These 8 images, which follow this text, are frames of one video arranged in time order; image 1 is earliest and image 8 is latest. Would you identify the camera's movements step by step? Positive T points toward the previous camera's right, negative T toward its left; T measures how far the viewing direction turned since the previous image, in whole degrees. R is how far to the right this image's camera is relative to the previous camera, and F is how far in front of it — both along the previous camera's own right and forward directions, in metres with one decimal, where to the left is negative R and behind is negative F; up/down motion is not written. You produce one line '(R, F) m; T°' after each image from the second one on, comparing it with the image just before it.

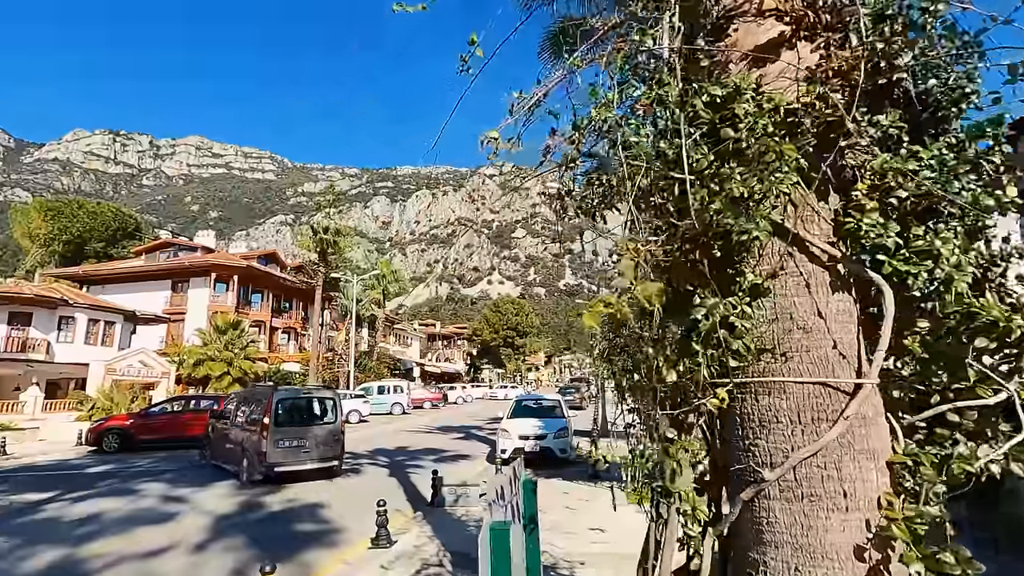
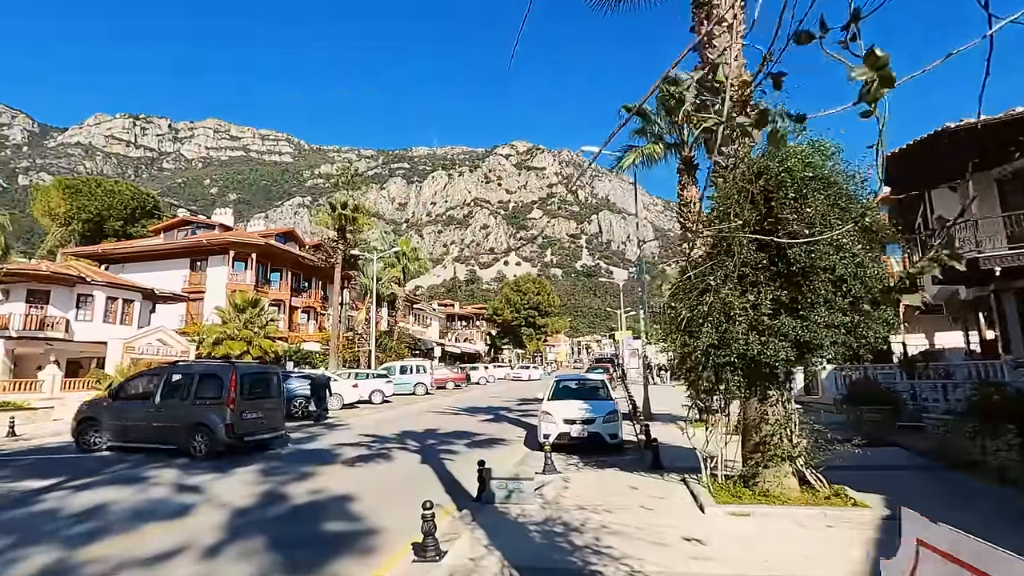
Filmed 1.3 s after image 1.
(-0.5, +1.1) m; -2°
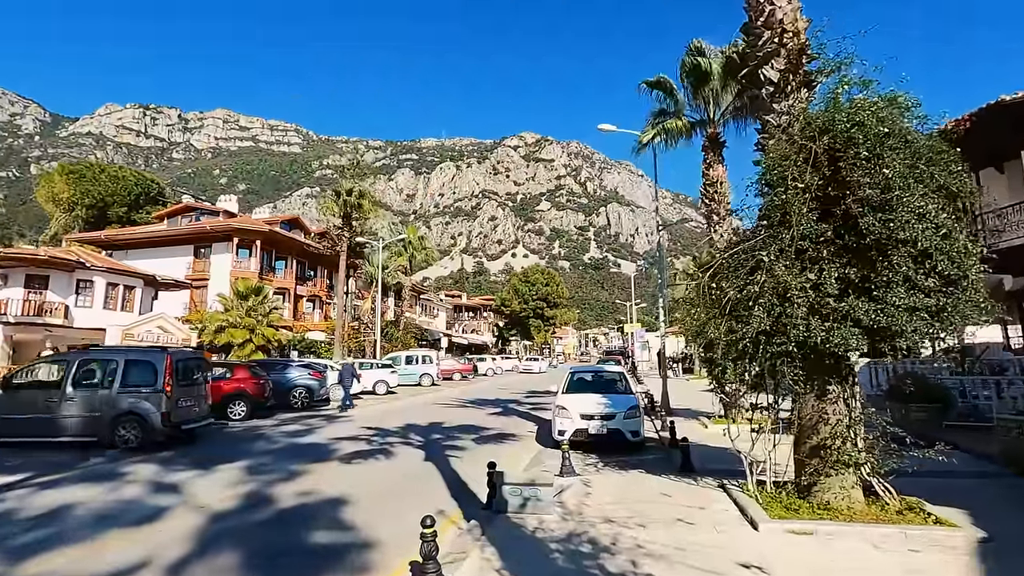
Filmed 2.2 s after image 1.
(-0.1, +0.9) m; -1°
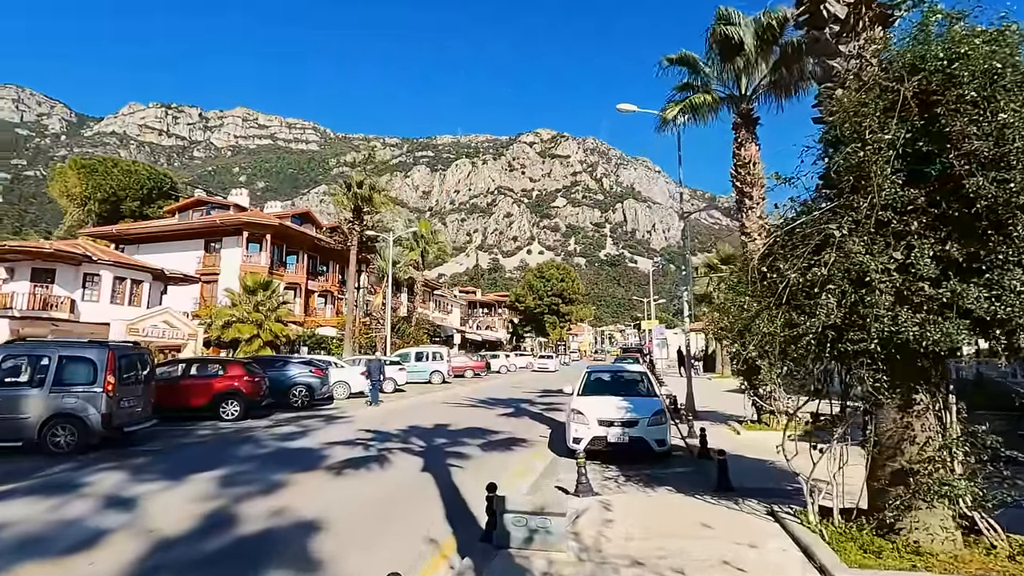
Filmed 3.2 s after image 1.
(+0.1, +1.0) m; -2°
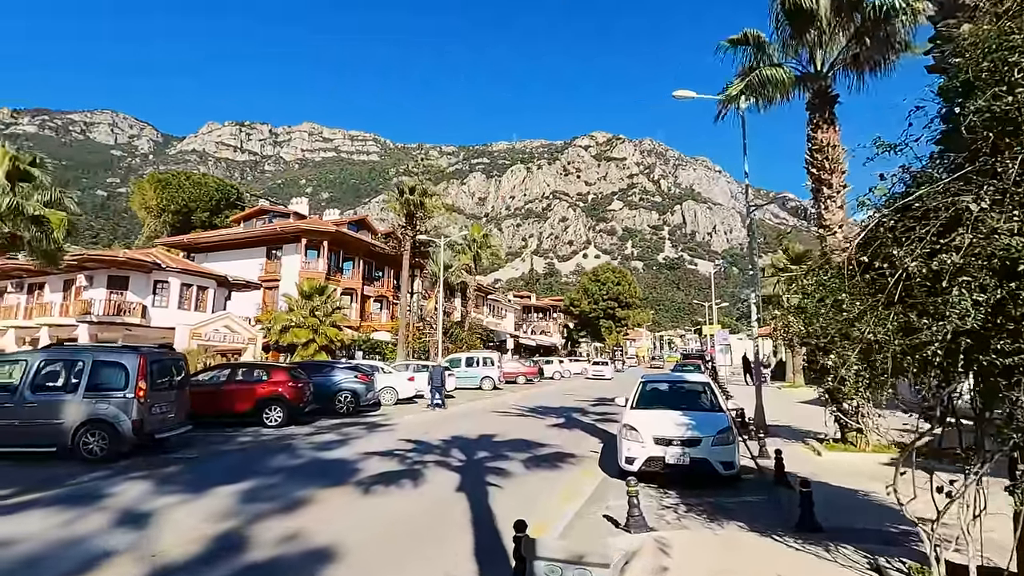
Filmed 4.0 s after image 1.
(+0.2, +0.8) m; -6°
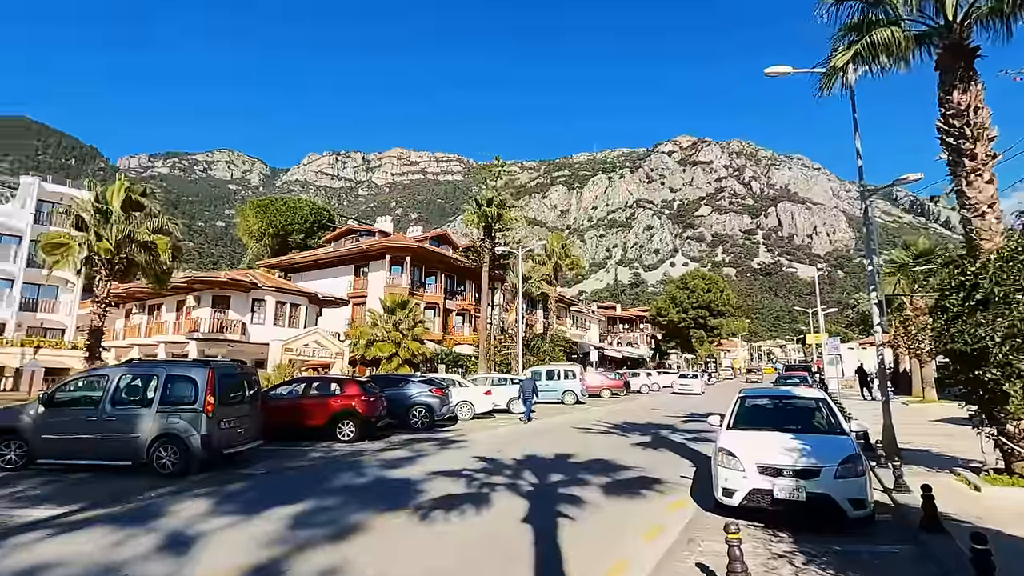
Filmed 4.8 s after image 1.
(+0.2, +0.8) m; -9°
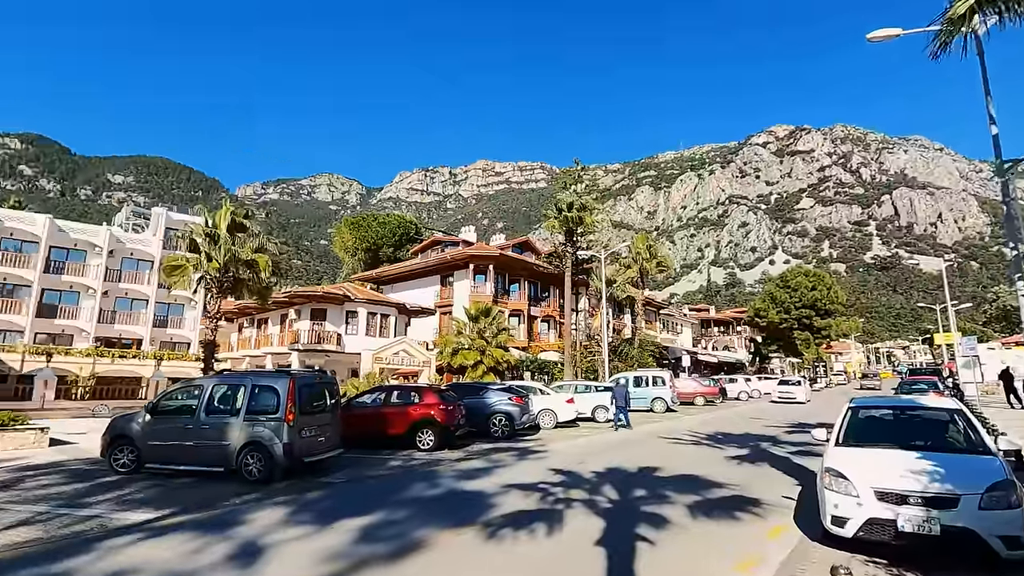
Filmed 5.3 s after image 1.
(+0.2, +0.4) m; -9°
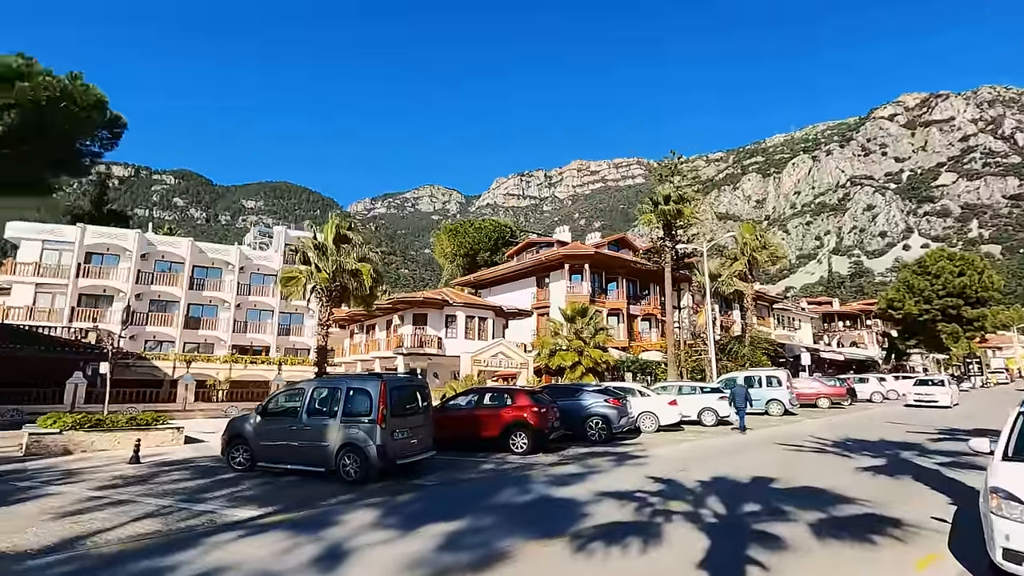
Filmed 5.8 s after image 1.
(+0.2, +0.4) m; -11°
